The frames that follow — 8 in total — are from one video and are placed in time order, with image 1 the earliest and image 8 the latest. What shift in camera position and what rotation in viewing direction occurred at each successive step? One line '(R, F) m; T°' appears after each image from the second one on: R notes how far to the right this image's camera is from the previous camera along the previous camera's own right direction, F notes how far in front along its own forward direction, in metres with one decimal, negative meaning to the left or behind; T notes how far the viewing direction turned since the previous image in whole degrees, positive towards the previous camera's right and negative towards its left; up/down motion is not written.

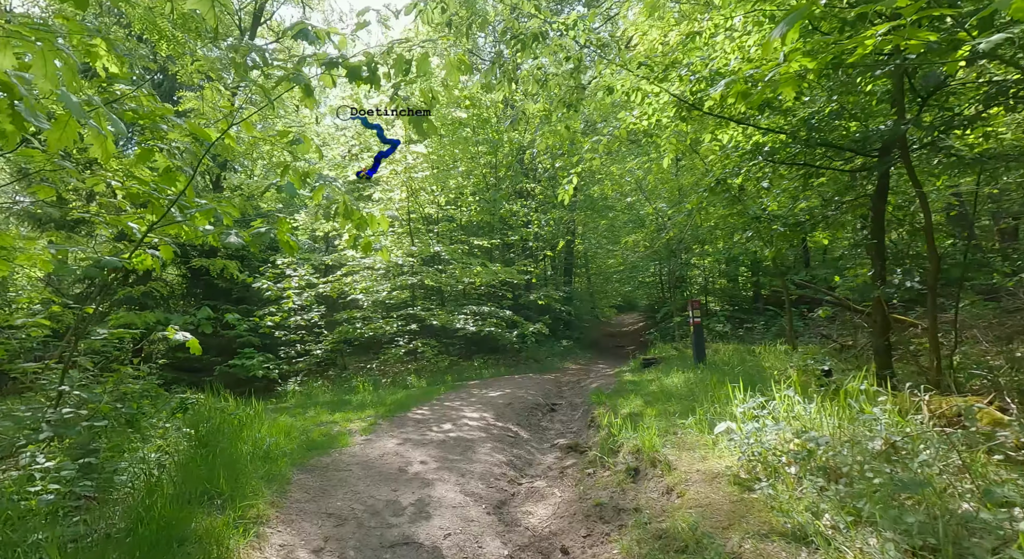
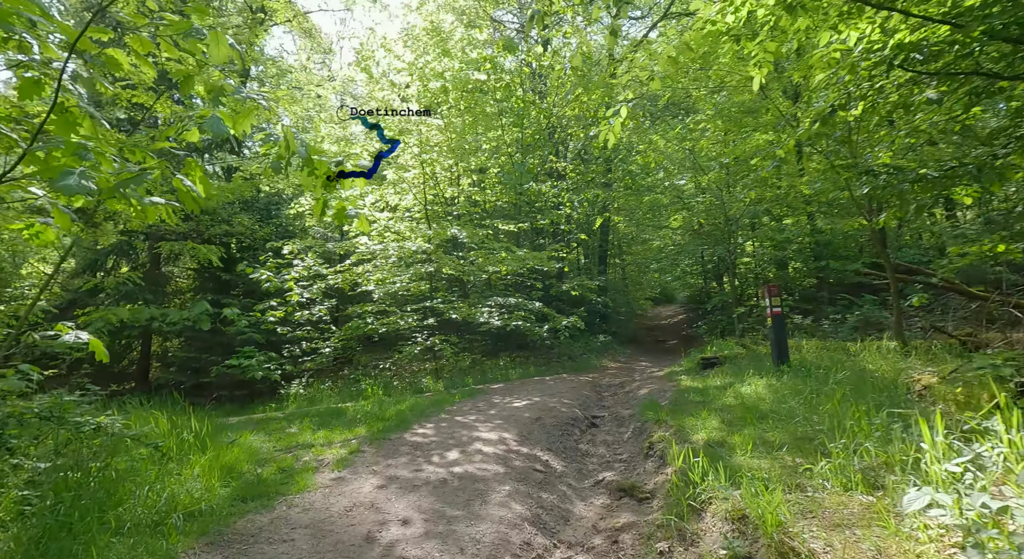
(0.0, +1.6) m; -3°
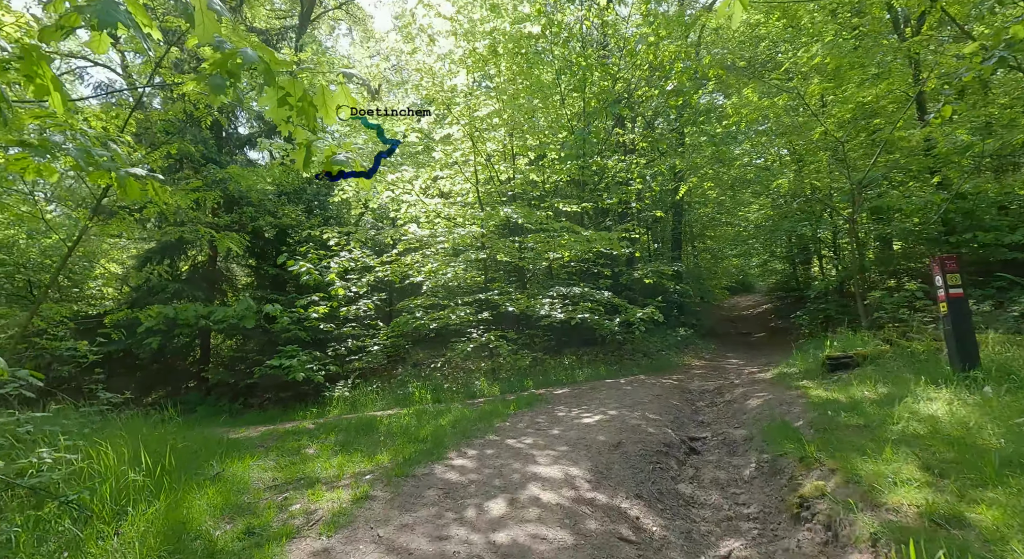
(0.0, +1.5) m; -7°
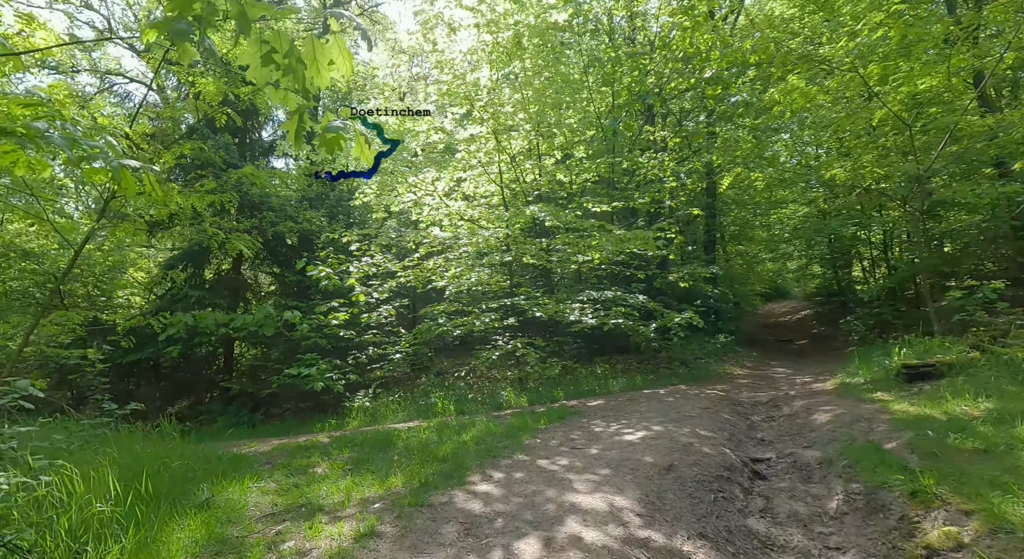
(0.0, +0.6) m; -3°
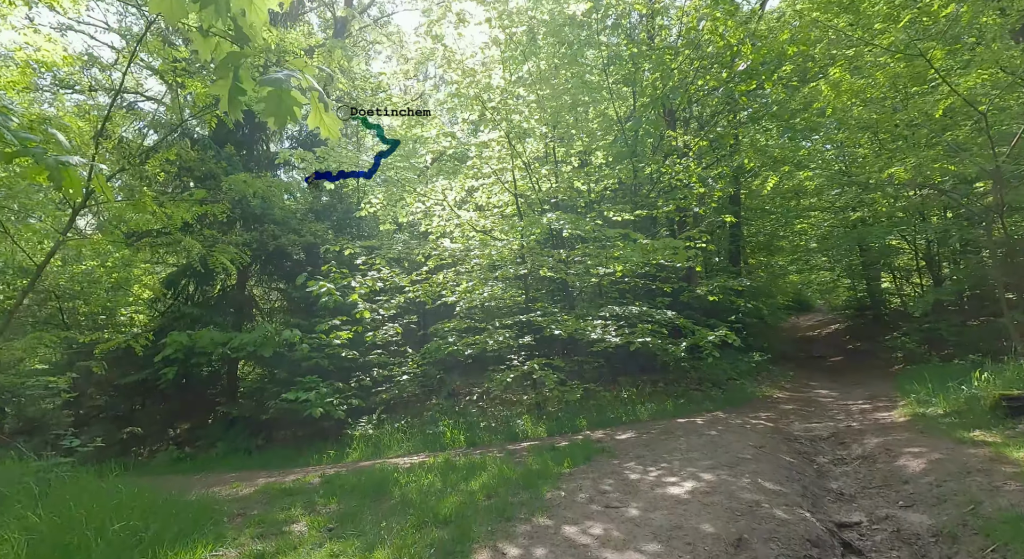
(0.0, +0.8) m; -2°
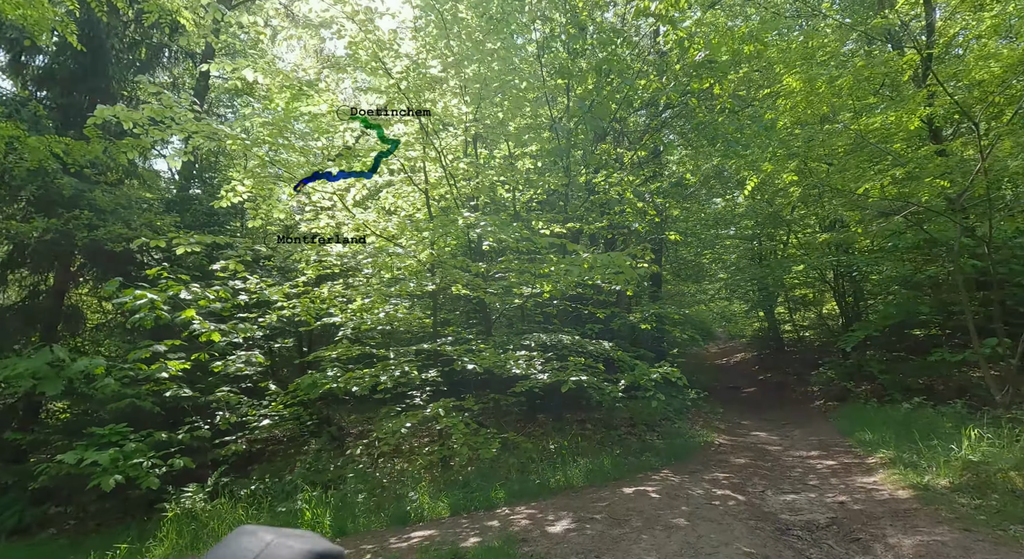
(+0.1, +1.8) m; +9°
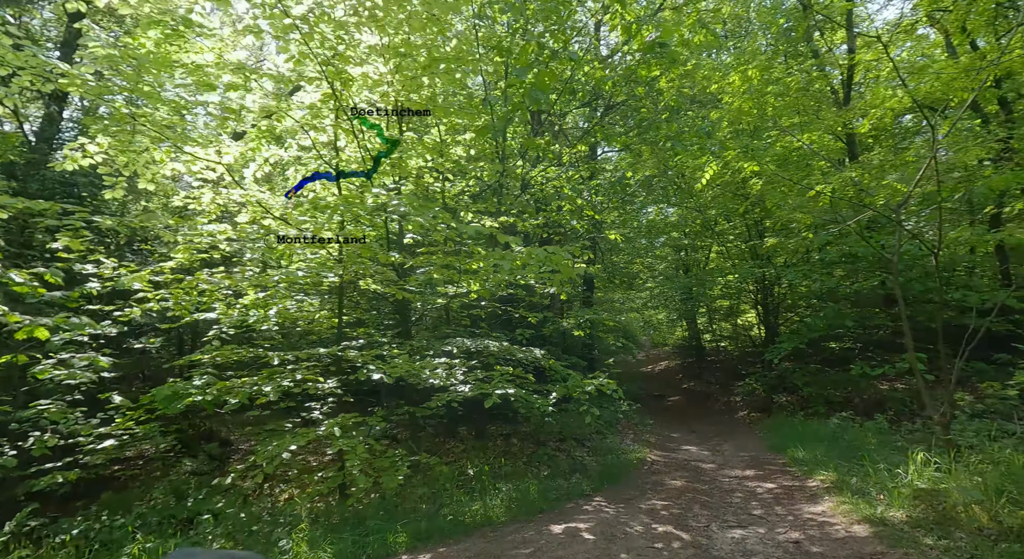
(+0.1, +0.9) m; +7°
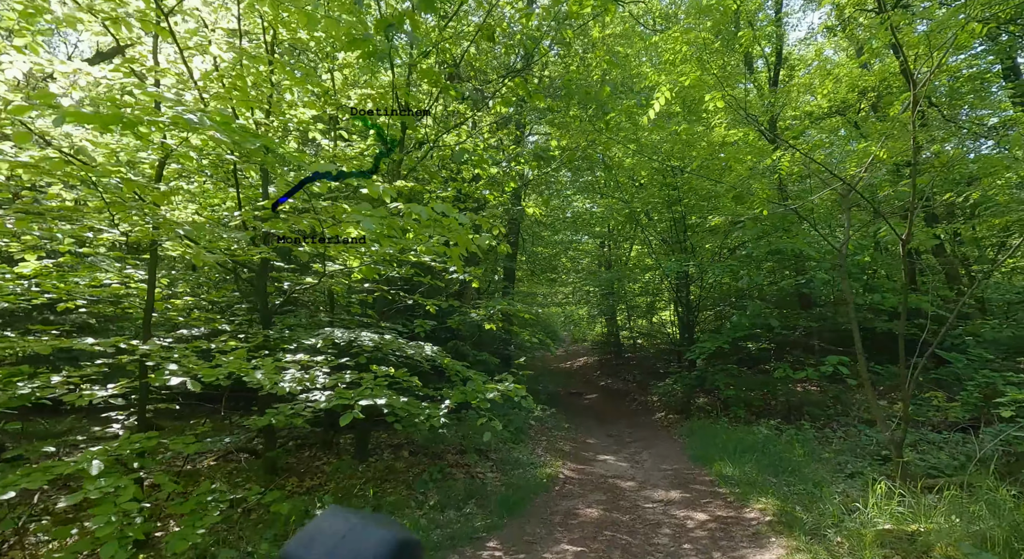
(+0.4, +1.5) m; +8°
